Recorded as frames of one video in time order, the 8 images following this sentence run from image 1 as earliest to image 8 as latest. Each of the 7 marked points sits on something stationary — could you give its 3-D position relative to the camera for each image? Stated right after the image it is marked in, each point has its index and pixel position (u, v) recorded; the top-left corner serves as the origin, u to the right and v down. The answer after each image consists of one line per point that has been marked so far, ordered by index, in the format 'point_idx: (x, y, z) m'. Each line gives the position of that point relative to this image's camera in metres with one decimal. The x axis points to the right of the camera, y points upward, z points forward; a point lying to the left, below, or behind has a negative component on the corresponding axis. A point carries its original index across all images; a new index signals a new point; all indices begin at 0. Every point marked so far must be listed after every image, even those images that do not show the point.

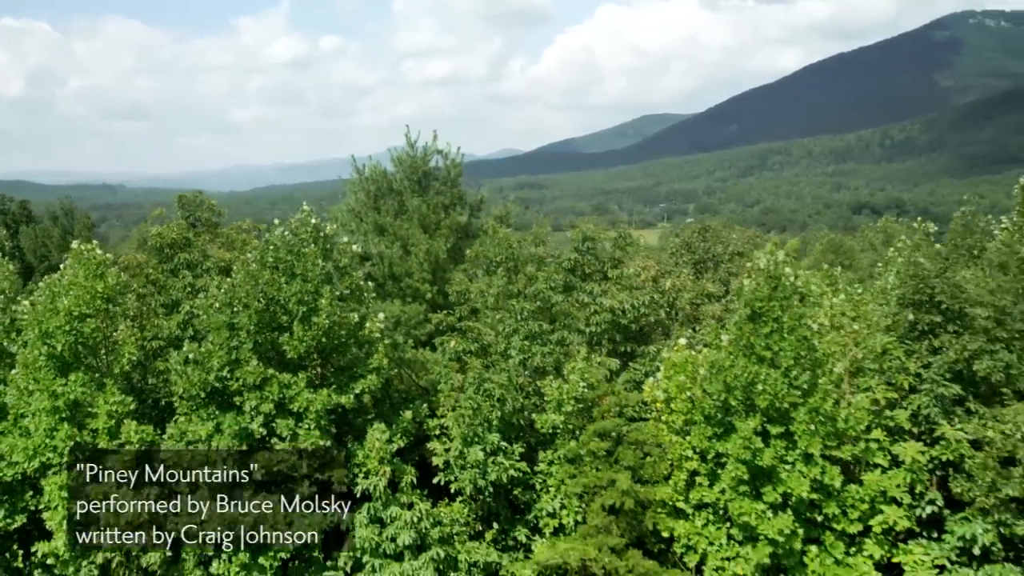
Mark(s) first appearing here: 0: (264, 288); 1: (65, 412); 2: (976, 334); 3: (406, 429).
0: (-3.9, 0.0, +16.8) m
1: (-7.2, -2.0, +17.2) m
2: (+6.8, -0.6, +15.7) m
3: (-1.7, -2.3, +17.1) m
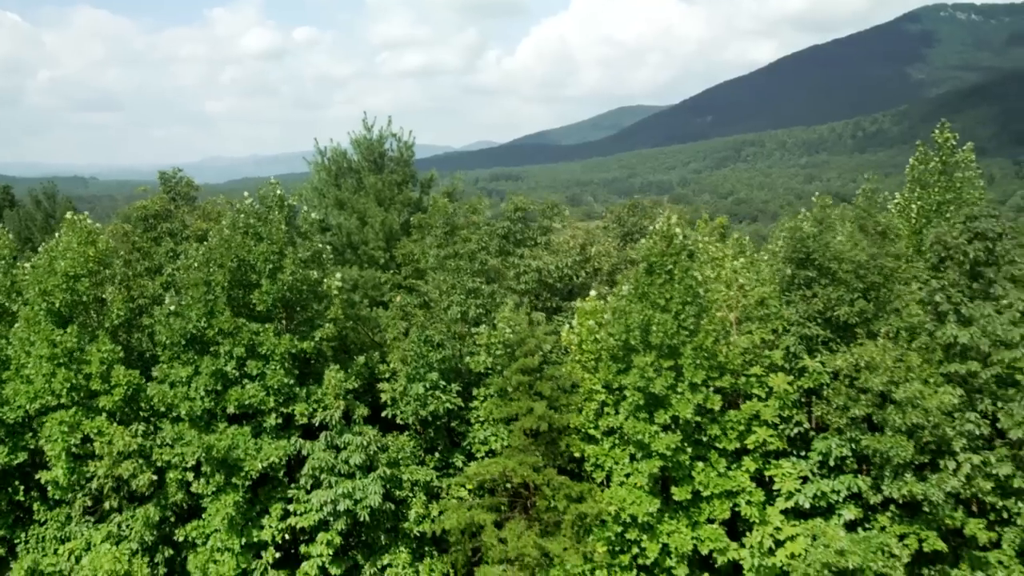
0: (-5.0, +0.7, +19.6) m
1: (-8.3, -1.3, +19.9) m
2: (+5.6, +0.1, +18.7) m
3: (-2.8, -1.5, +19.9) m
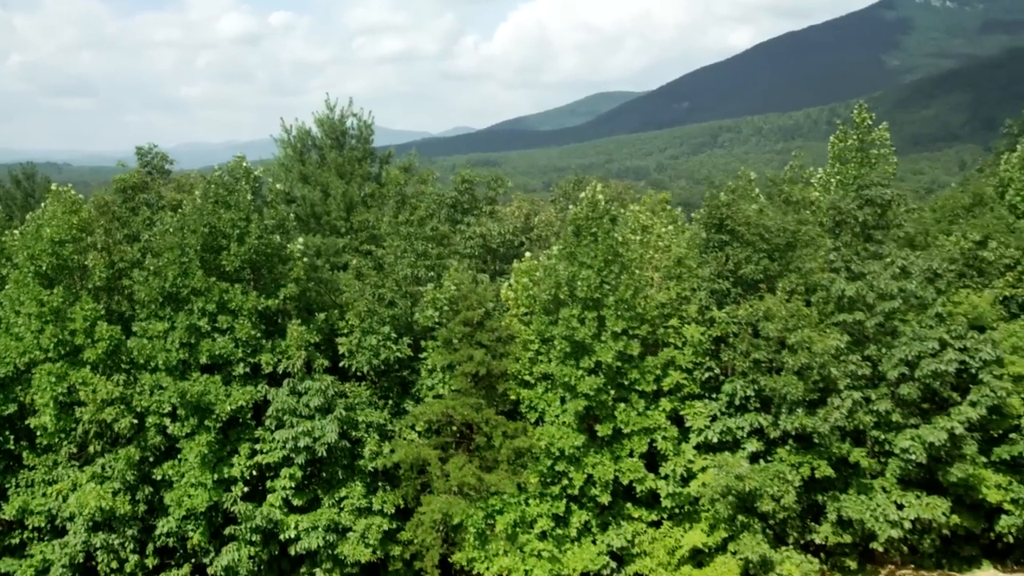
0: (-6.1, +1.4, +21.7) m
1: (-9.5, -0.6, +21.9) m
2: (+4.5, +0.8, +21.0) m
3: (-3.9, -0.8, +22.1) m
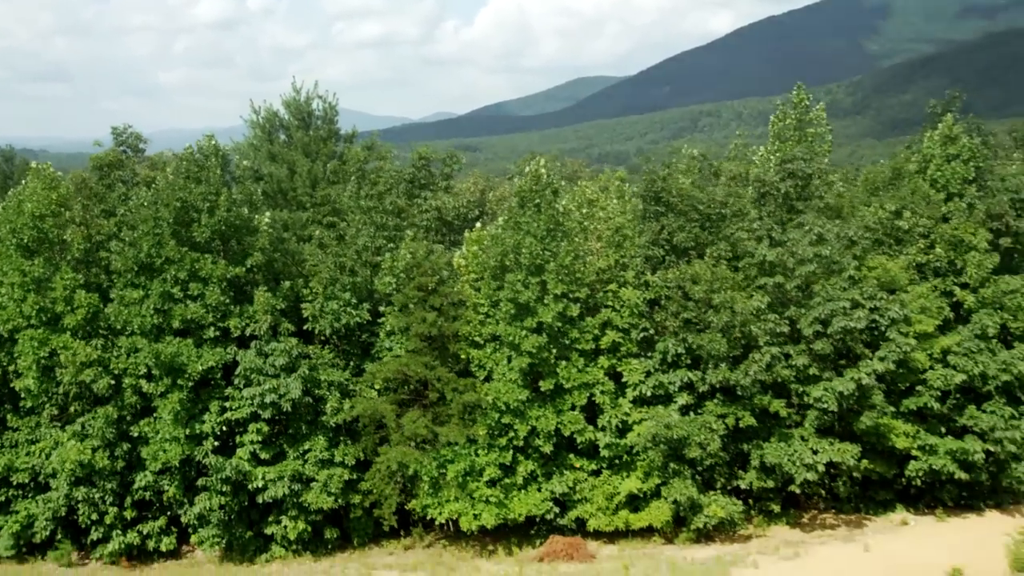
0: (-7.2, +2.1, +23.2) m
1: (-10.5, +0.1, +23.5) m
2: (+3.5, +1.5, +22.8) m
3: (-5.0, -0.1, +23.7) m
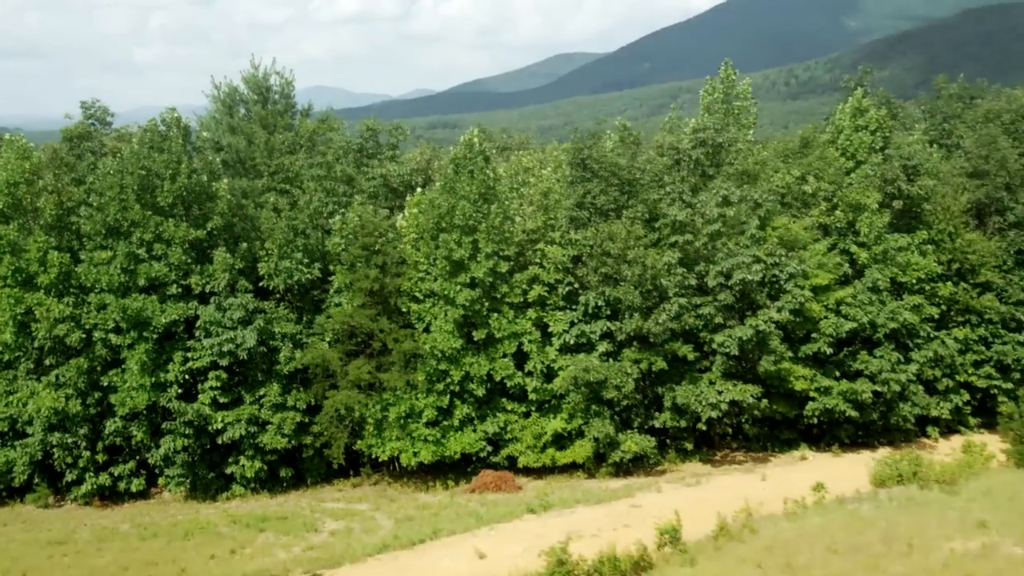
0: (-8.7, +3.0, +25.2) m
1: (-12.0, +1.0, +25.5) m
2: (+2.0, +2.5, +25.0) m
3: (-6.5, +0.8, +25.8) m
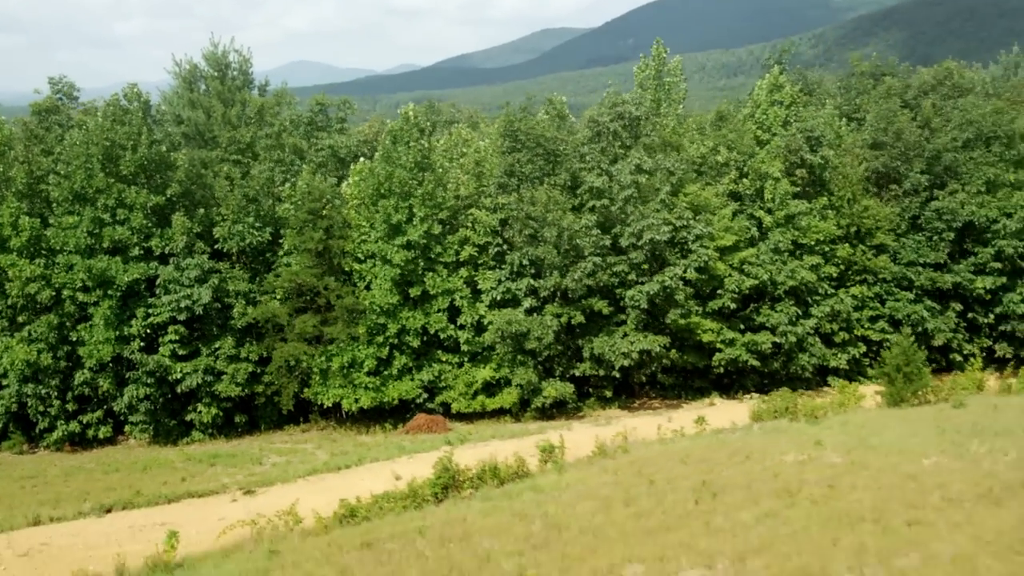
0: (-10.3, +4.0, +27.4) m
1: (-13.7, +1.9, +27.6) m
2: (+0.4, +3.5, +27.3) m
3: (-8.1, +1.8, +28.0) m
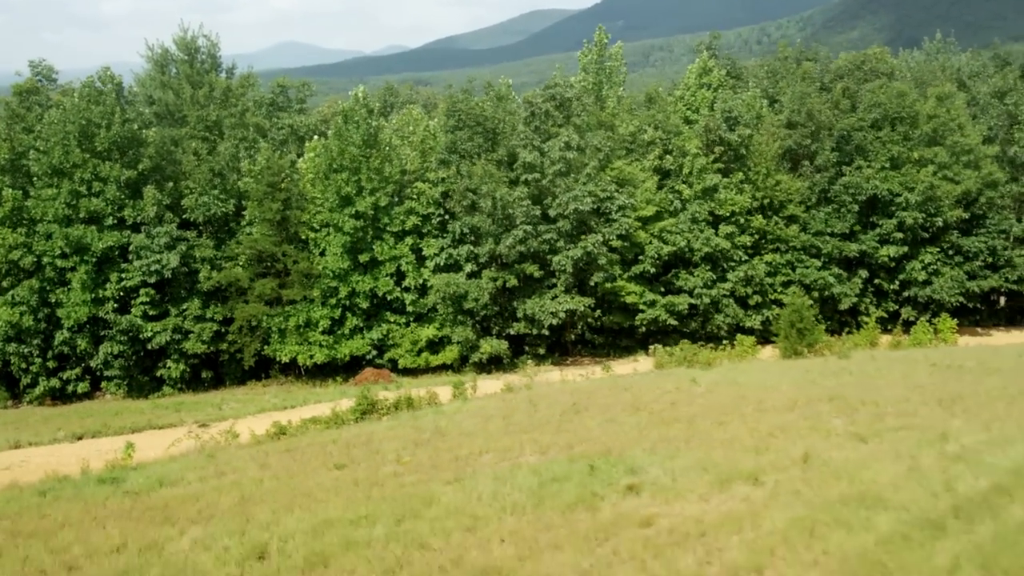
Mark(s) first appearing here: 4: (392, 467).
0: (-11.9, +4.9, +29.9) m
1: (-15.3, +2.9, +30.1) m
2: (-1.2, +4.4, +29.9) m
3: (-9.7, +2.7, +30.5) m
4: (-1.4, -2.0, +12.3) m
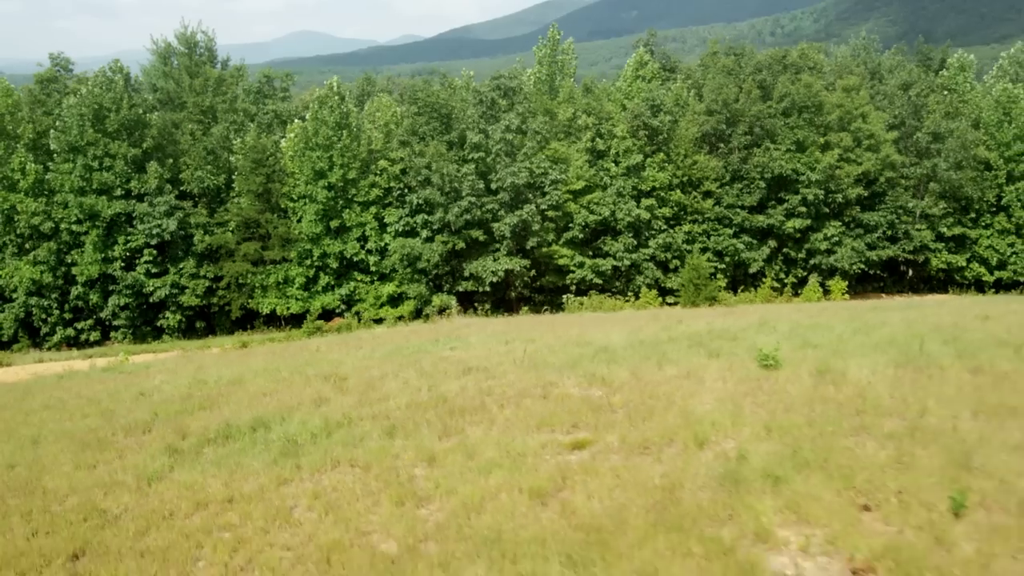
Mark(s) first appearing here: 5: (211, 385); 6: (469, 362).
0: (-13.5, +6.2, +34.8) m
1: (-16.8, +4.2, +35.1) m
2: (-2.8, +5.6, +34.7) m
3: (-11.3, +4.0, +35.4) m
4: (-3.2, -1.0, +17.2) m
5: (-3.7, -1.2, +13.3) m
6: (-0.5, -0.9, +12.3) m
